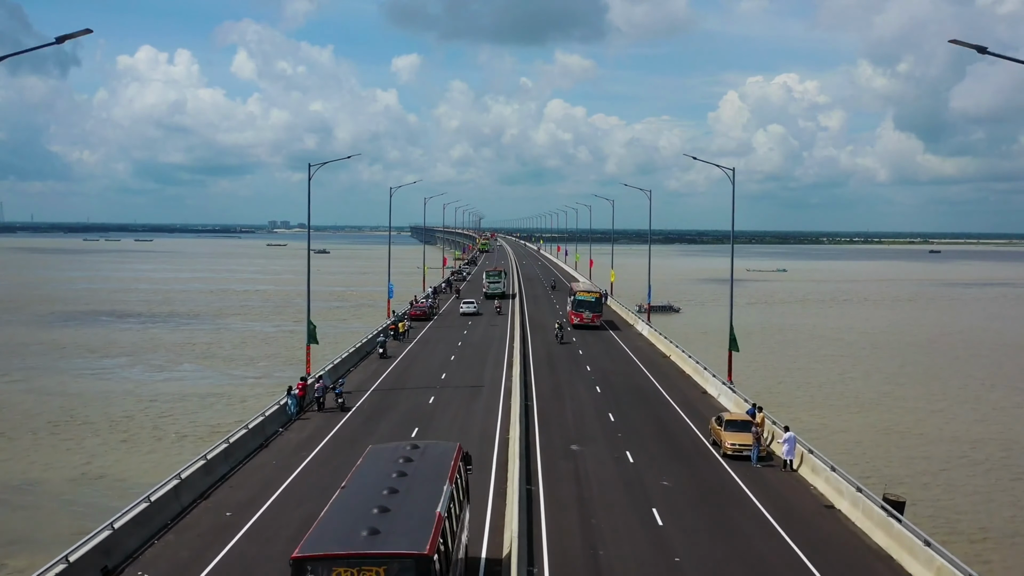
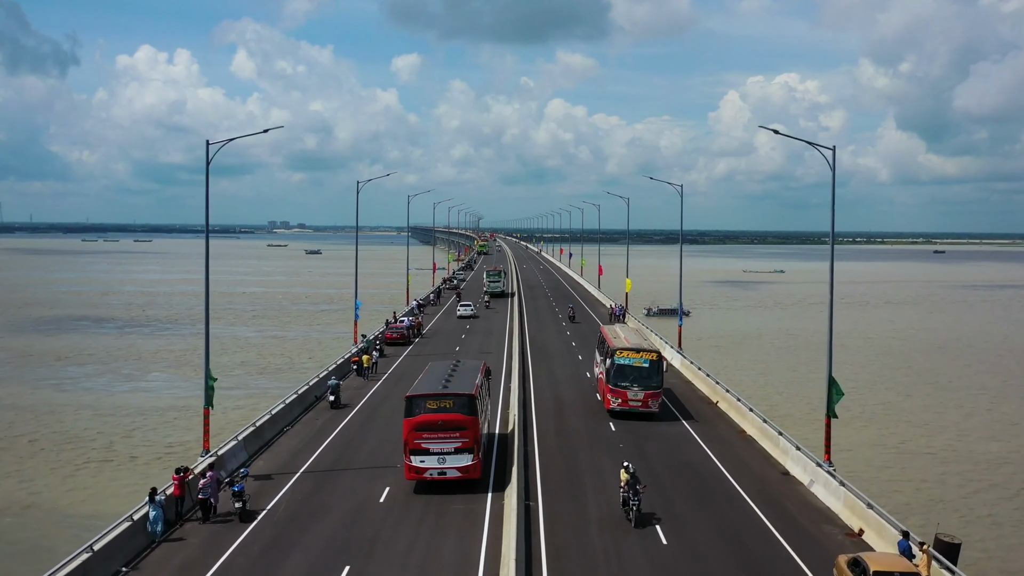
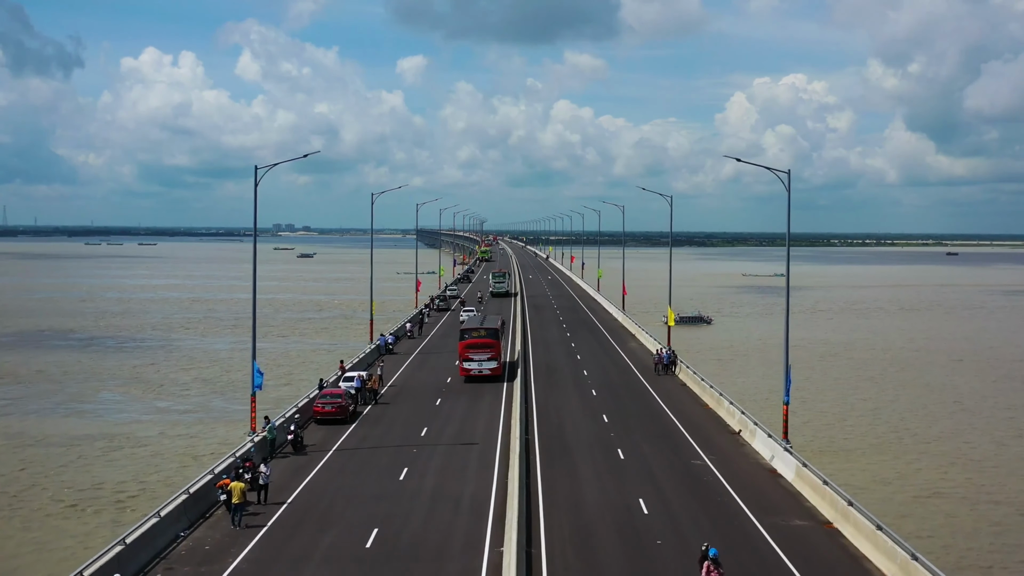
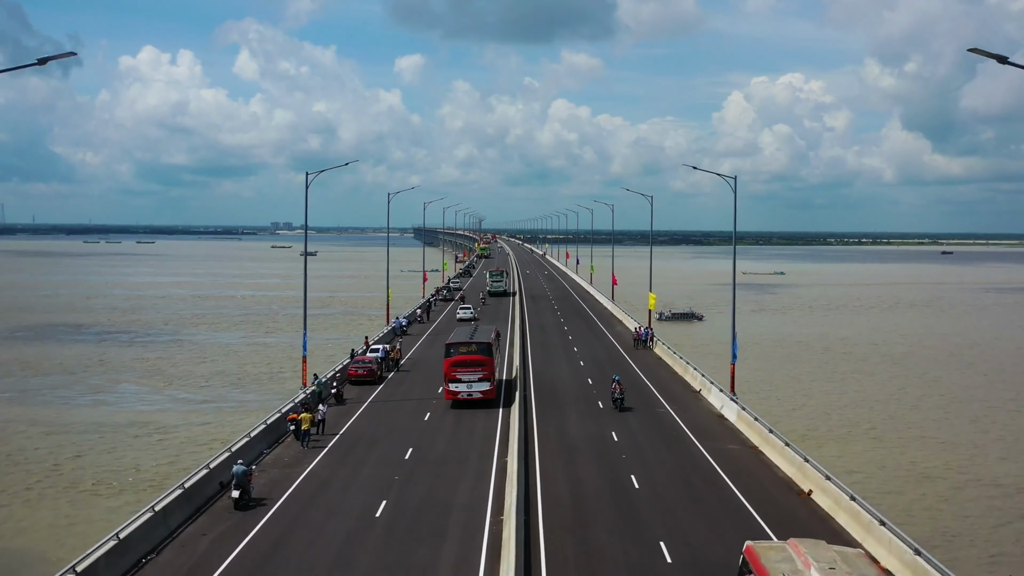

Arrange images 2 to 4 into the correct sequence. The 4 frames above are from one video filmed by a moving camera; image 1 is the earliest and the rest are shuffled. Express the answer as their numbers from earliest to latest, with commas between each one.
2, 4, 3
